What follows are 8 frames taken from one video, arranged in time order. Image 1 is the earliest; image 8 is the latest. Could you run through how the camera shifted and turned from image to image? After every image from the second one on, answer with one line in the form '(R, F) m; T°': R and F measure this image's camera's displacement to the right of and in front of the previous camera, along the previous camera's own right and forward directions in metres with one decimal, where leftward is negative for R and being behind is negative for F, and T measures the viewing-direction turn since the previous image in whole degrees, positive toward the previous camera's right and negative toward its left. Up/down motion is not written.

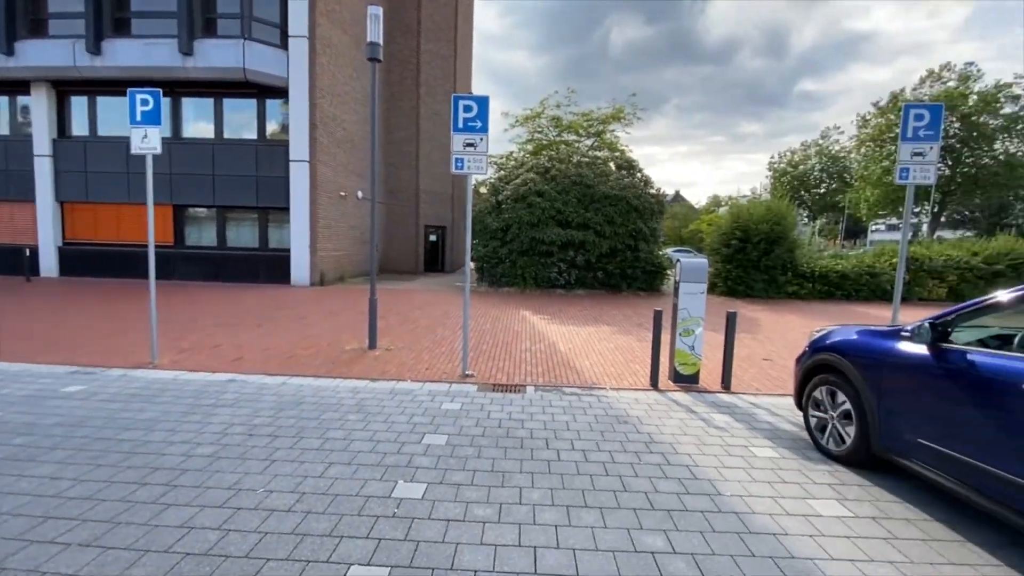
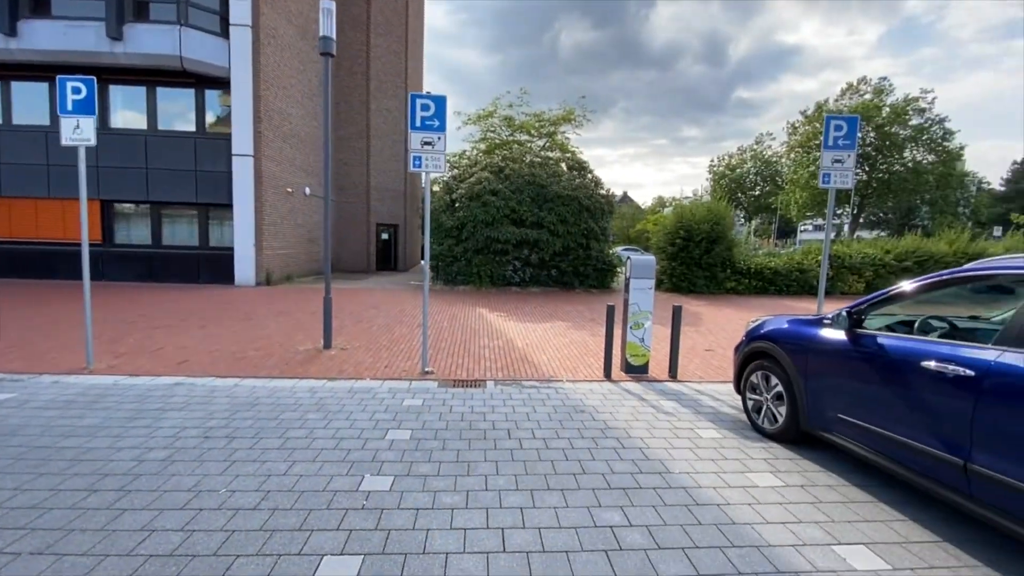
(-0.1, -0.1) m; +6°
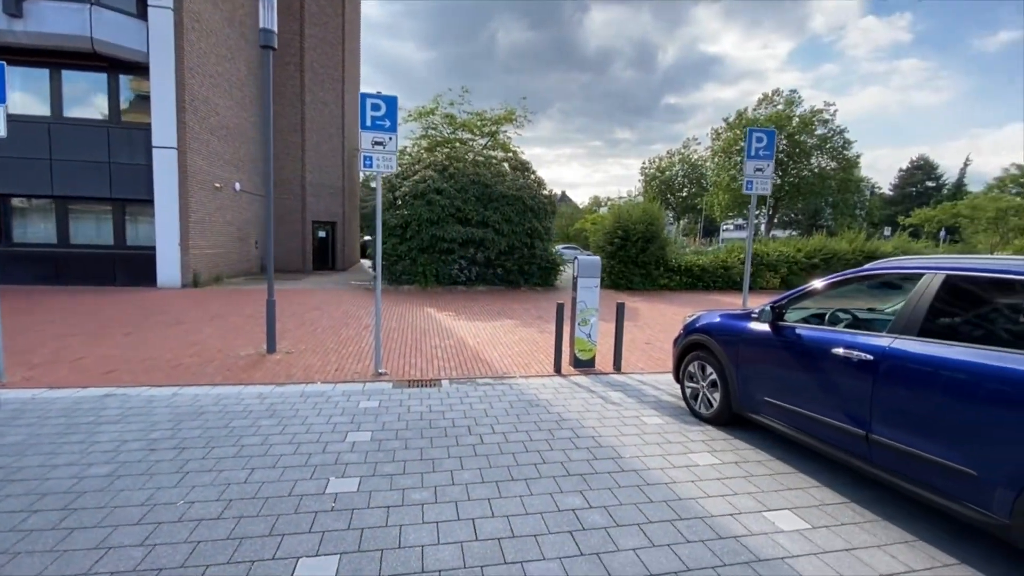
(-0.2, -0.1) m; +7°
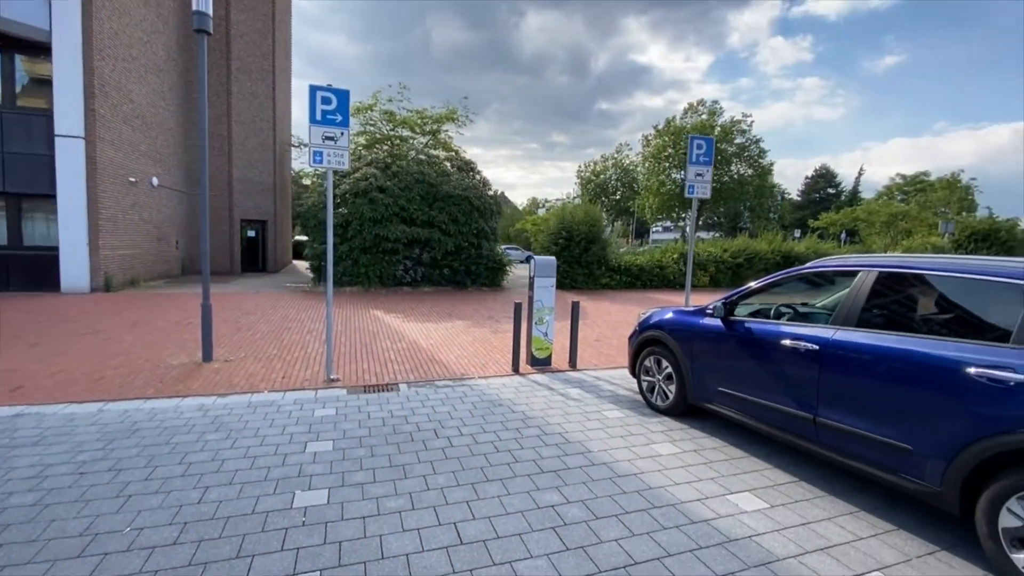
(-0.3, 0.0) m; +8°
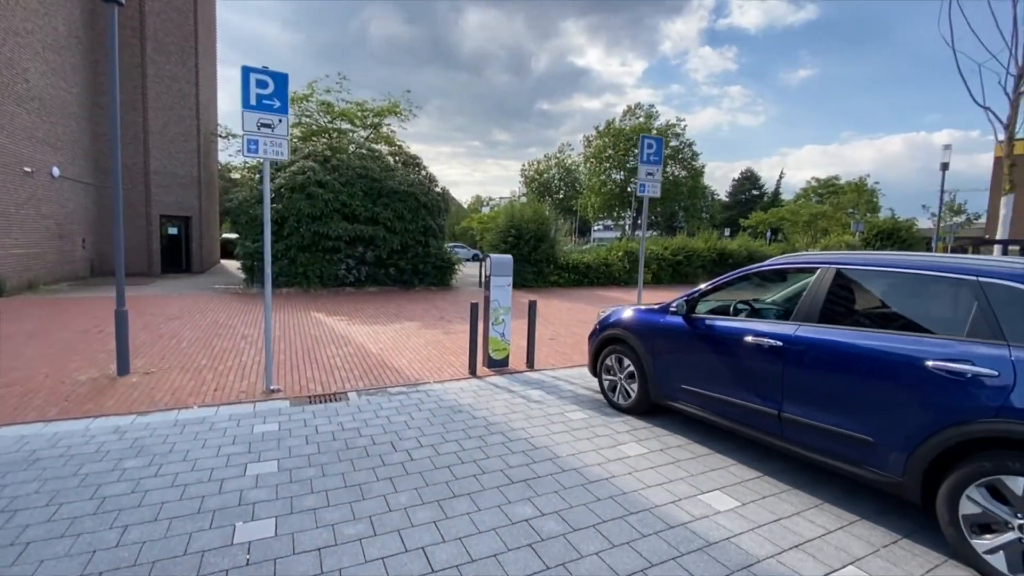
(-0.2, +0.2) m; +7°
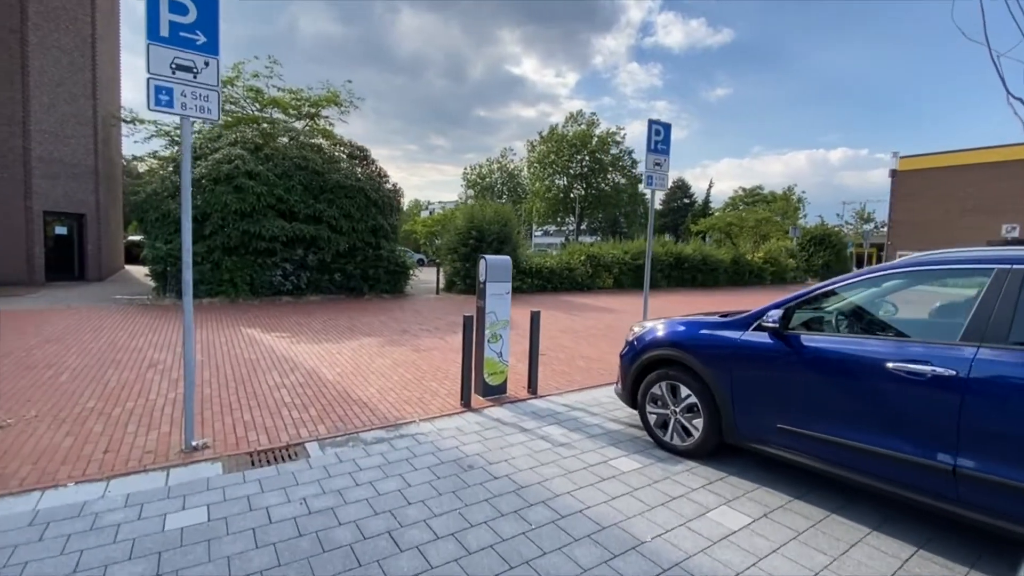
(-0.7, +1.3) m; +8°
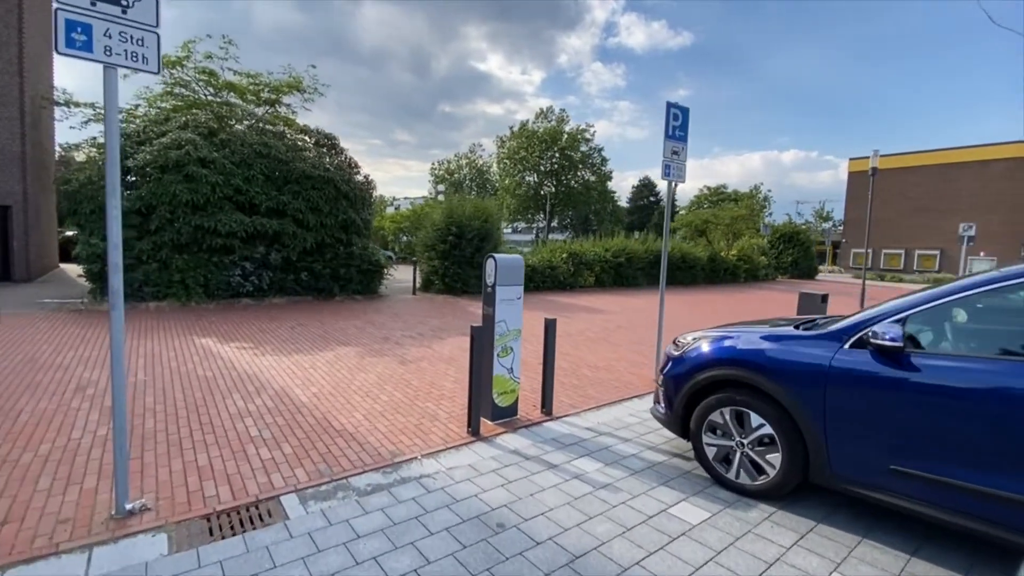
(-0.5, +0.8) m; +4°
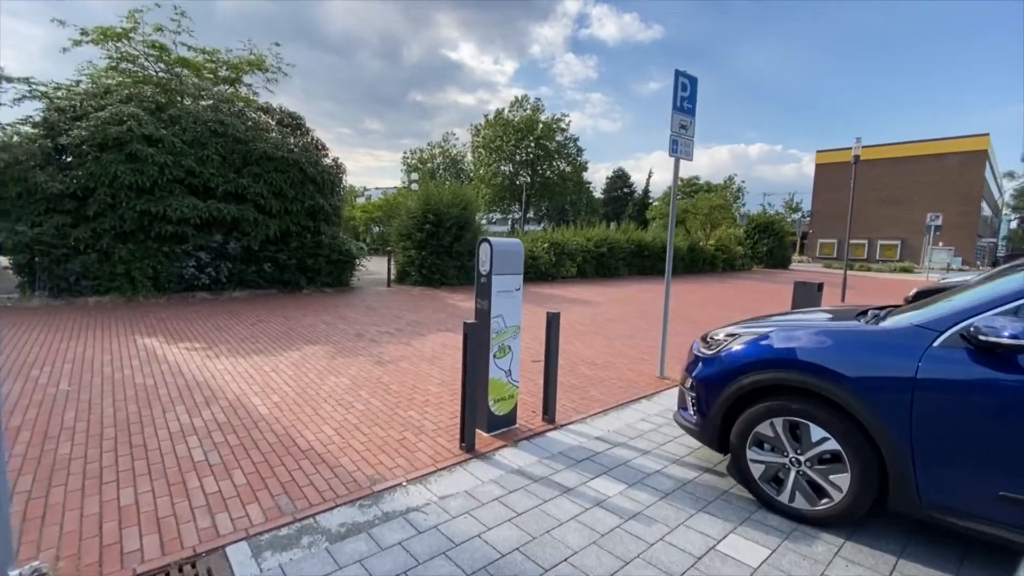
(-0.2, +0.7) m; +3°
